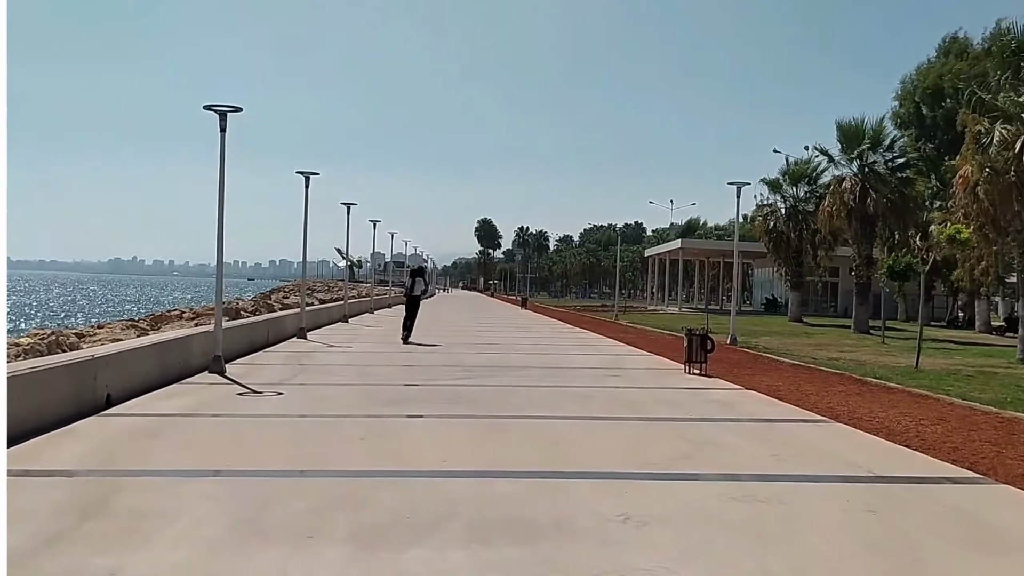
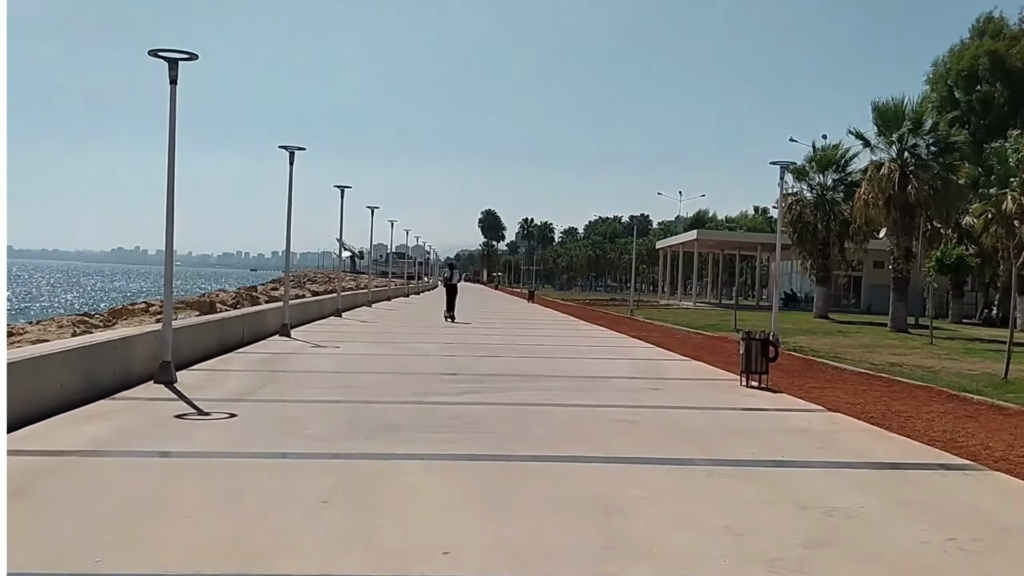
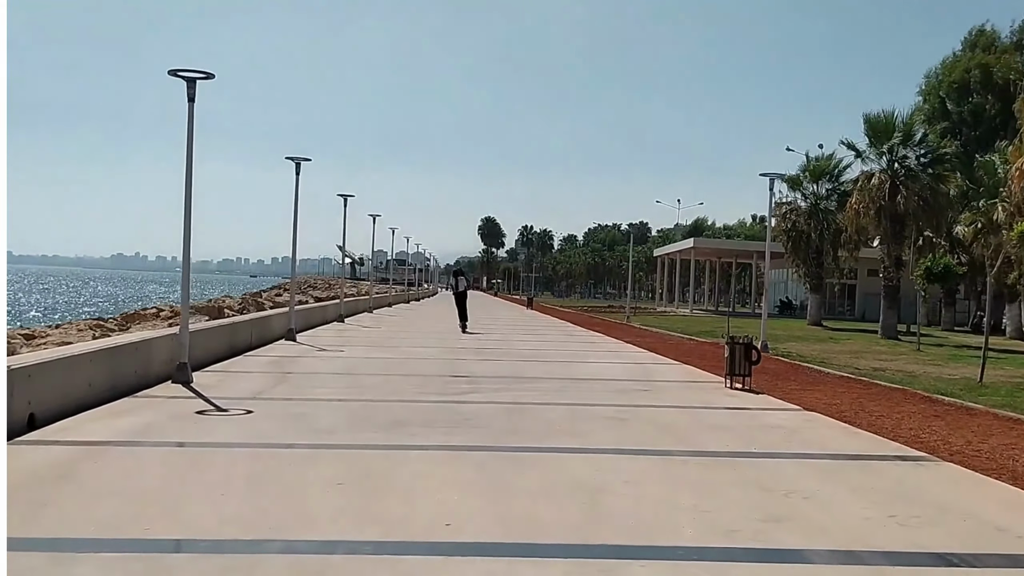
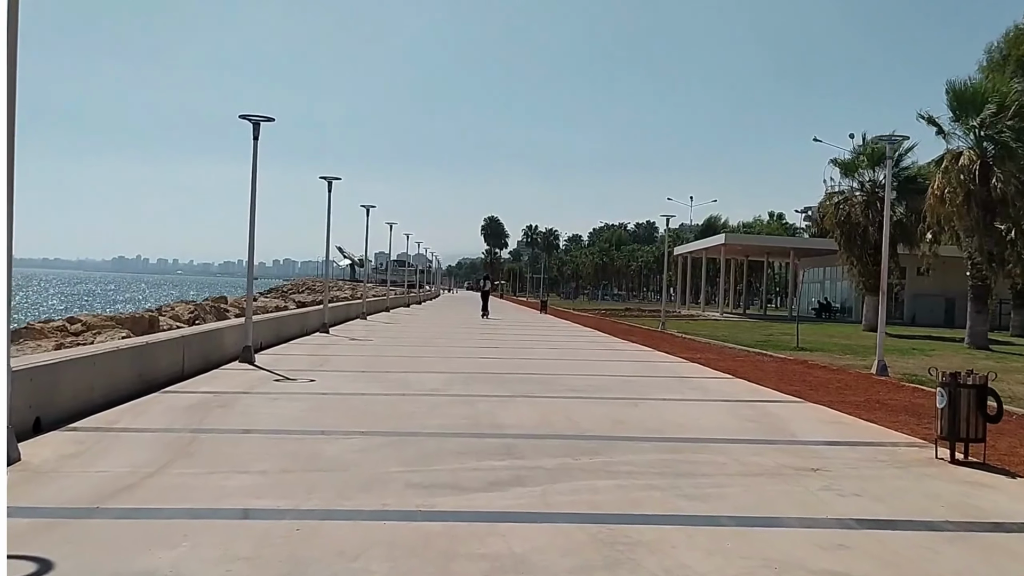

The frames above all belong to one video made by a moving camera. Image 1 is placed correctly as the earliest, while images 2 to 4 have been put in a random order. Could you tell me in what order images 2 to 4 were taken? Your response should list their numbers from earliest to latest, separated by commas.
3, 2, 4
